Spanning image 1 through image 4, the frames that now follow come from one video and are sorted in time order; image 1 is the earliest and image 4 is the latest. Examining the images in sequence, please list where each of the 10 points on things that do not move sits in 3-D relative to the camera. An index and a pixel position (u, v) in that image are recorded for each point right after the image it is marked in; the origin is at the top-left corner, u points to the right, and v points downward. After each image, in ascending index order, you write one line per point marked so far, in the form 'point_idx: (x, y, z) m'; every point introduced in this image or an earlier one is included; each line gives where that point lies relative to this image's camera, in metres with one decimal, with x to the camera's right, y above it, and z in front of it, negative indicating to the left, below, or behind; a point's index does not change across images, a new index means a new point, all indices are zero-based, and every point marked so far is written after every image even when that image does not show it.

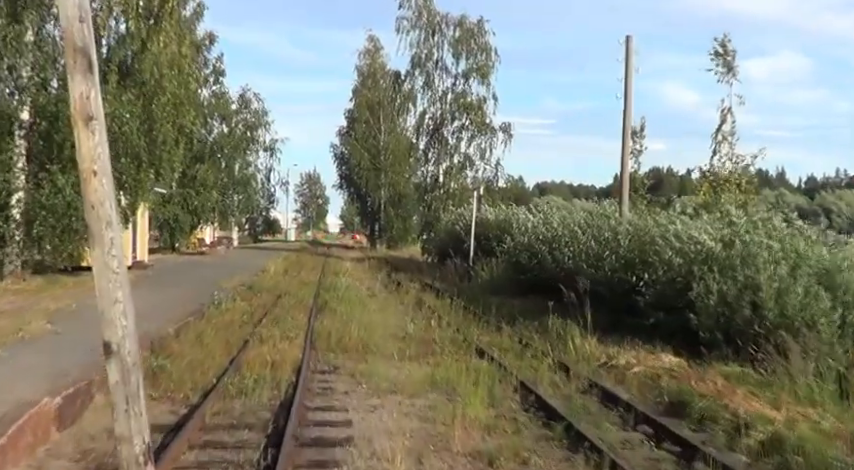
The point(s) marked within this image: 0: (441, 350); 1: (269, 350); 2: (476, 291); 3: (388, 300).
0: (+0.3, -2.3, +10.9) m
1: (-2.9, -2.1, +10.1) m
2: (+1.8, -2.0, +20.0) m
3: (-1.3, -2.1, +18.3) m
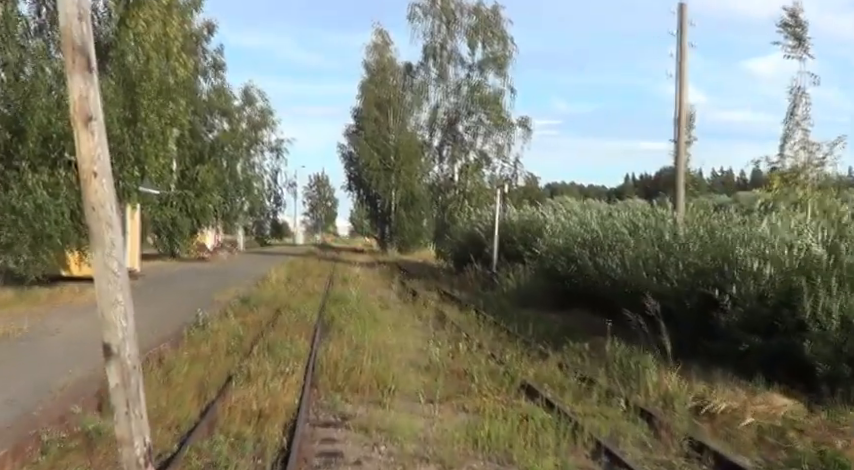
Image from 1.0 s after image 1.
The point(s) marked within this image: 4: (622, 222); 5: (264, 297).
0: (+0.8, -2.3, +8.5) m
1: (-2.4, -2.2, +7.7) m
2: (+2.4, -2.1, +17.6) m
3: (-0.7, -2.3, +15.9) m
4: (+5.3, +0.3, +15.2) m
5: (-5.0, -1.9, +17.0) m
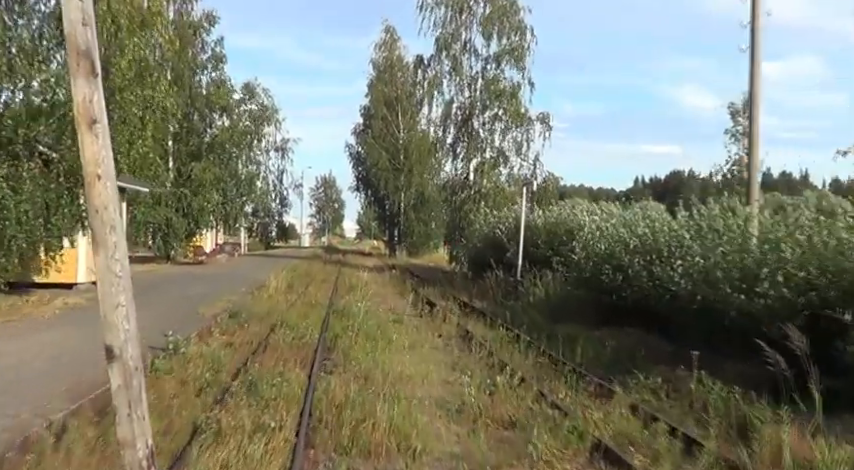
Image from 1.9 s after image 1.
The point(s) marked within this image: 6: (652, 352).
0: (+1.2, -2.4, +6.1) m
1: (-1.9, -2.2, +5.4) m
2: (+3.0, -2.2, +15.2) m
3: (-0.2, -2.3, +13.6) m
4: (+5.9, +0.3, +12.8) m
5: (-4.4, -2.0, +14.7) m
6: (+4.3, -2.2, +10.8) m
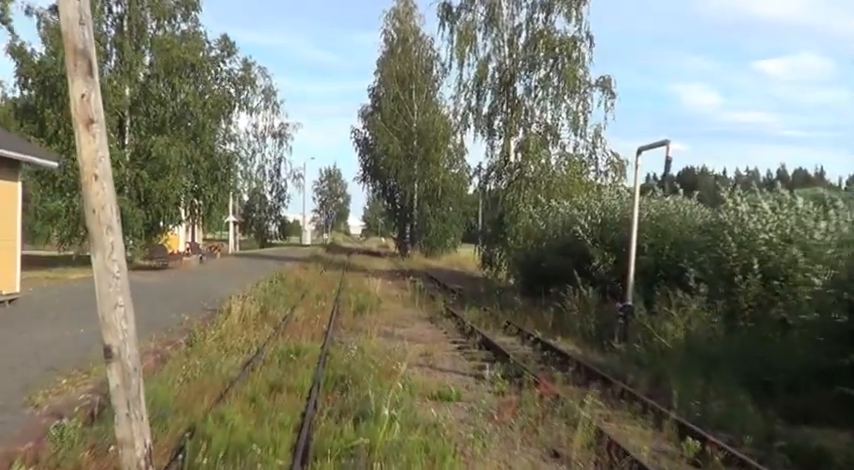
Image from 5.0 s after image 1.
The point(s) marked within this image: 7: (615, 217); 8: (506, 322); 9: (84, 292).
0: (+2.3, -2.4, -1.2) m
1: (-0.9, -2.2, -2.0) m
2: (+4.1, -2.2, +7.8) m
3: (+1.0, -2.3, +6.2) m
4: (+7.0, +0.2, +5.3) m
5: (-3.3, -2.0, +7.4) m
6: (+5.4, -2.3, +3.4) m
7: (+4.8, +0.5, +15.0) m
8: (+1.9, -2.1, +14.0) m
9: (-11.2, -1.9, +18.1) m
